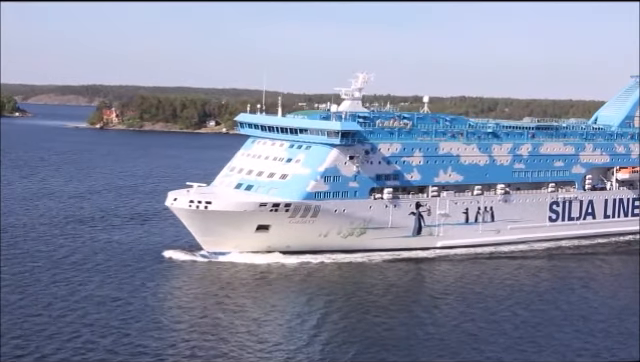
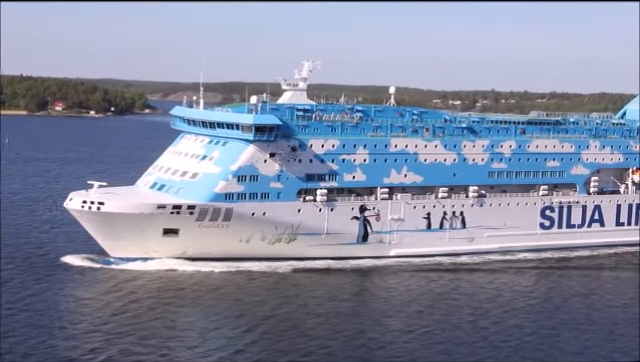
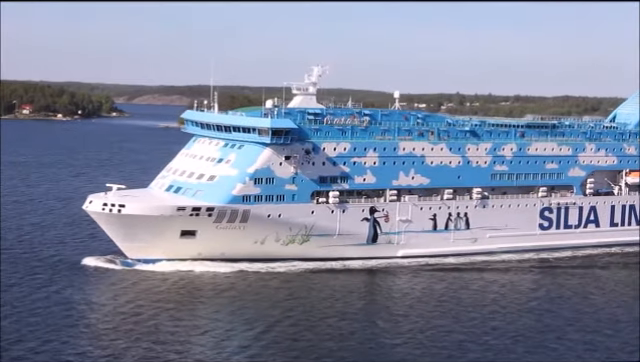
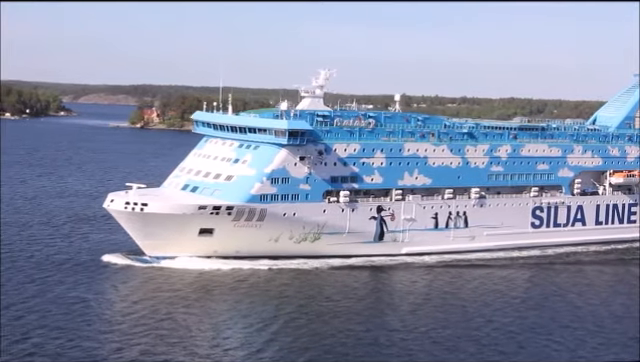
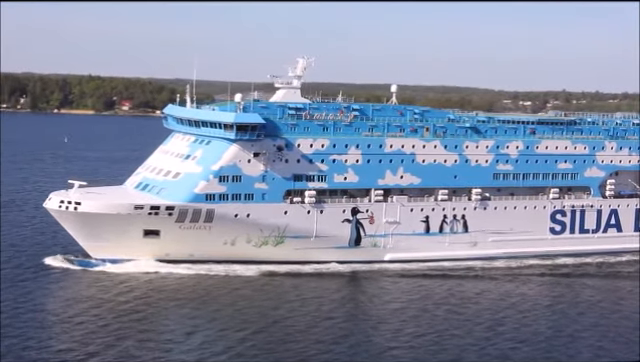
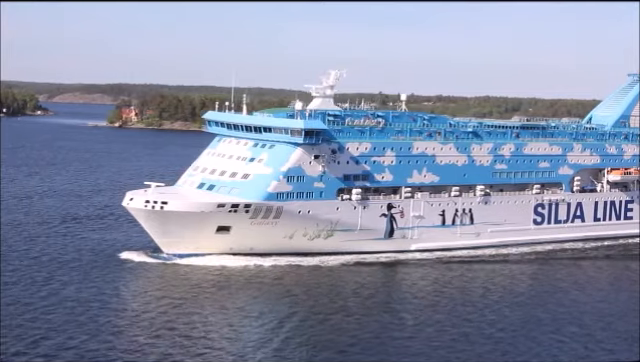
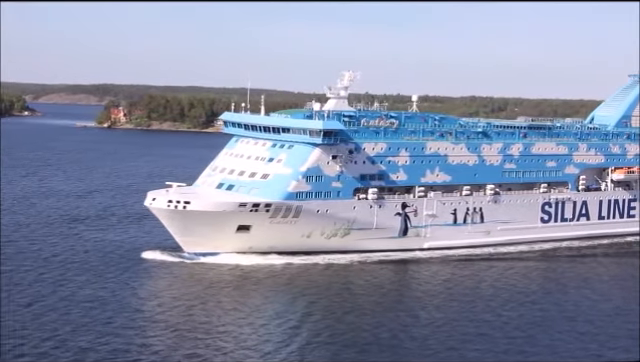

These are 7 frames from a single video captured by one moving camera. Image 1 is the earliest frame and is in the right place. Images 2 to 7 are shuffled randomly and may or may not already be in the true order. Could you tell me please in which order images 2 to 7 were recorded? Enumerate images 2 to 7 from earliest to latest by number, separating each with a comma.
7, 6, 4, 3, 2, 5
